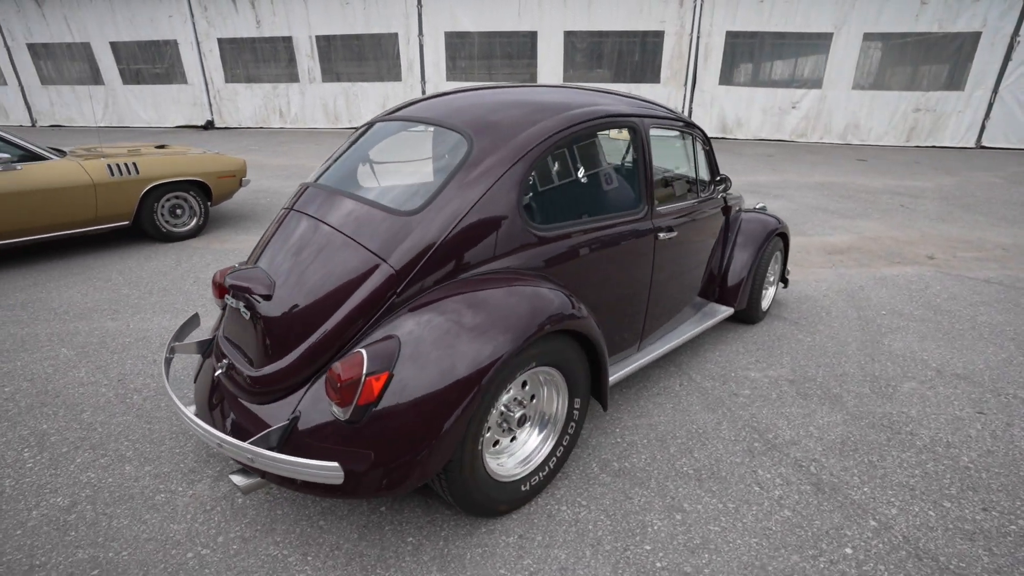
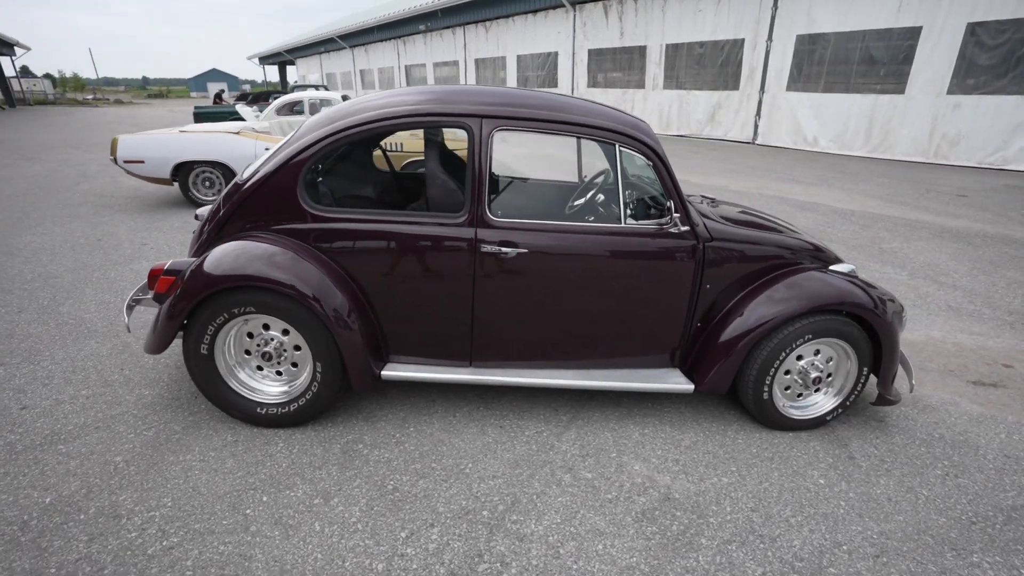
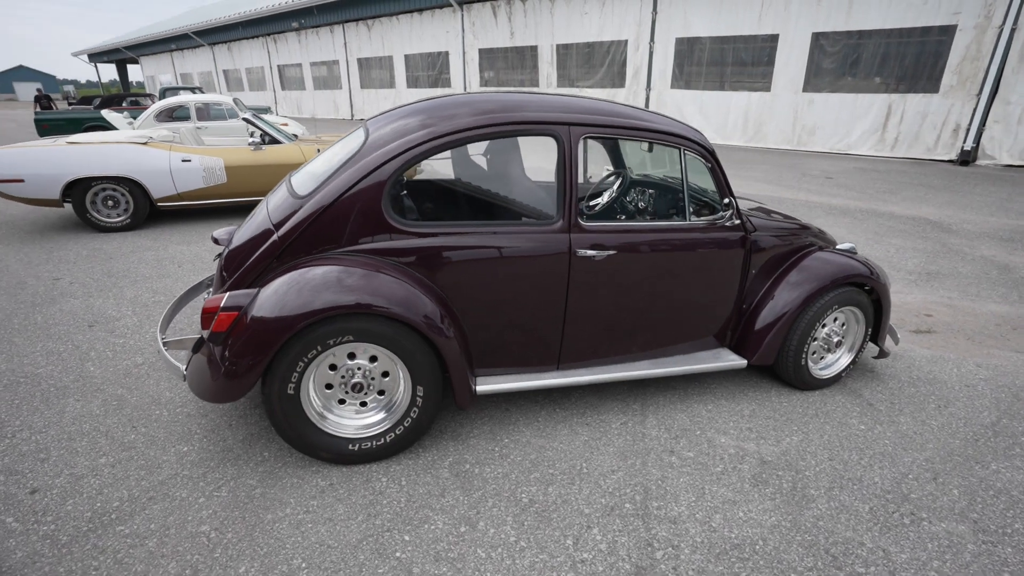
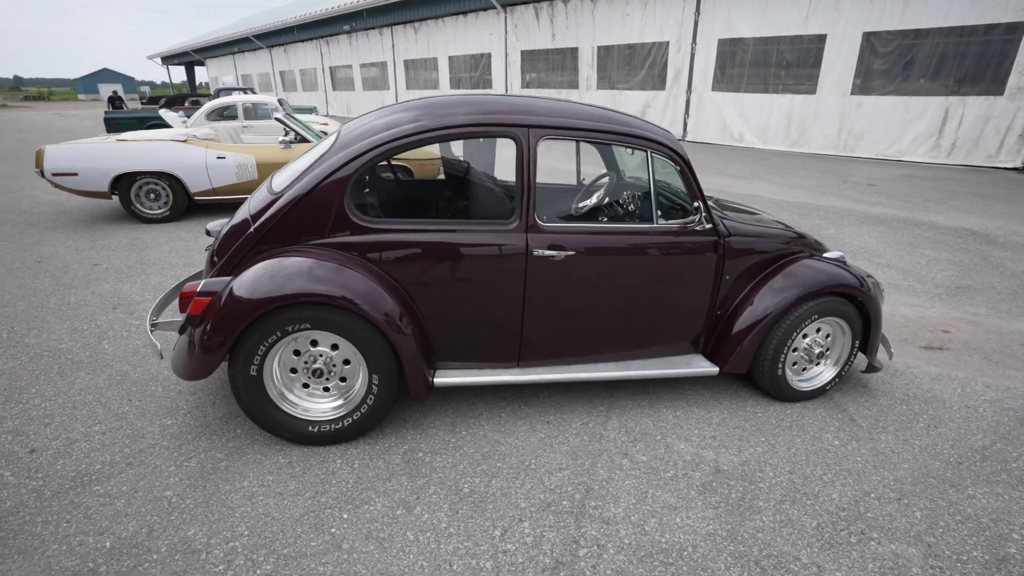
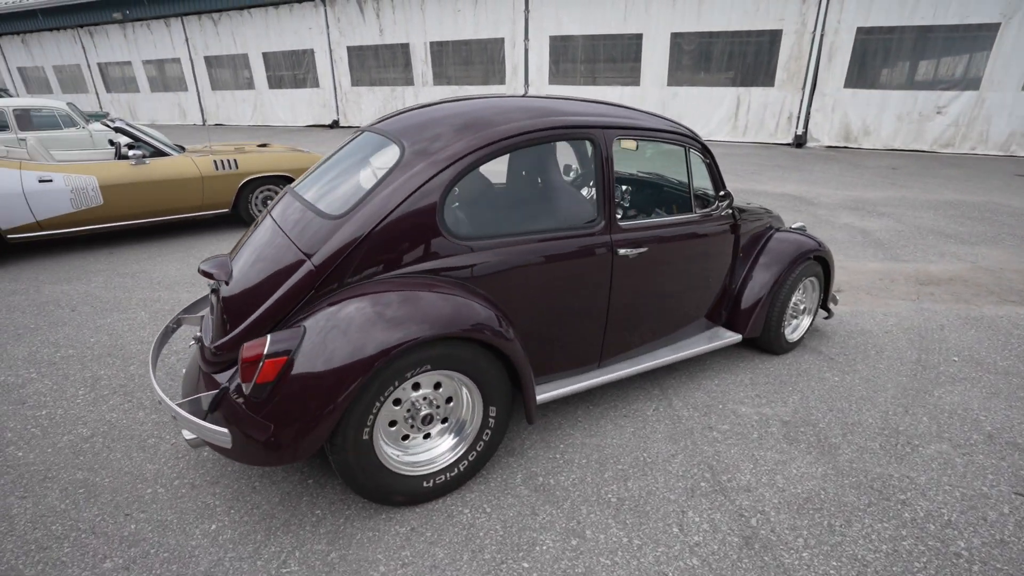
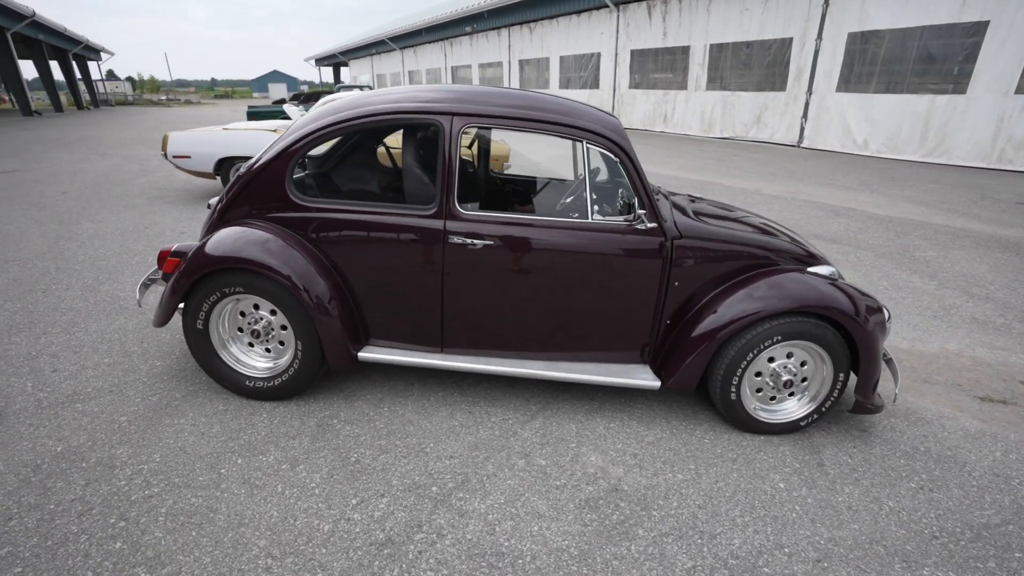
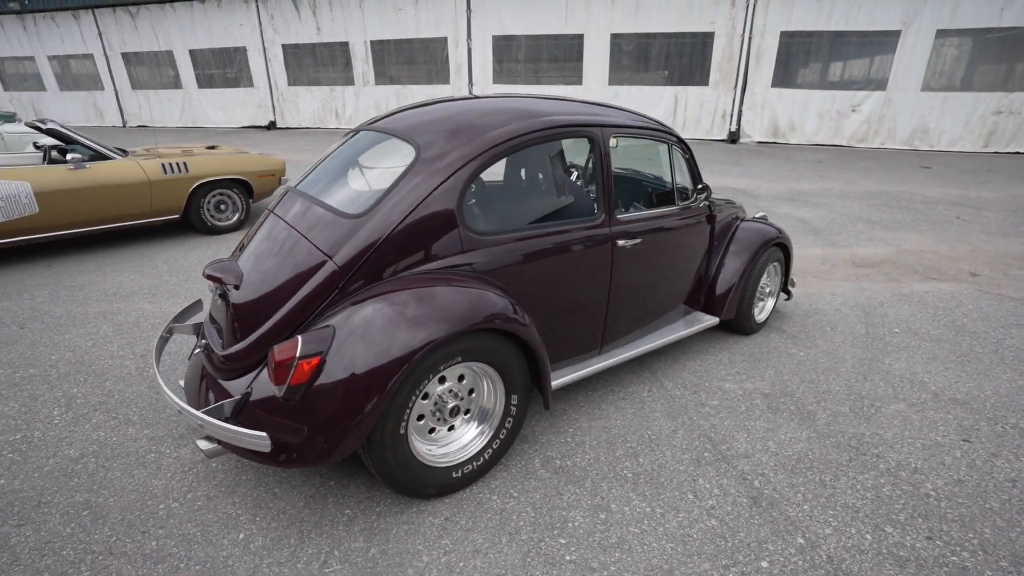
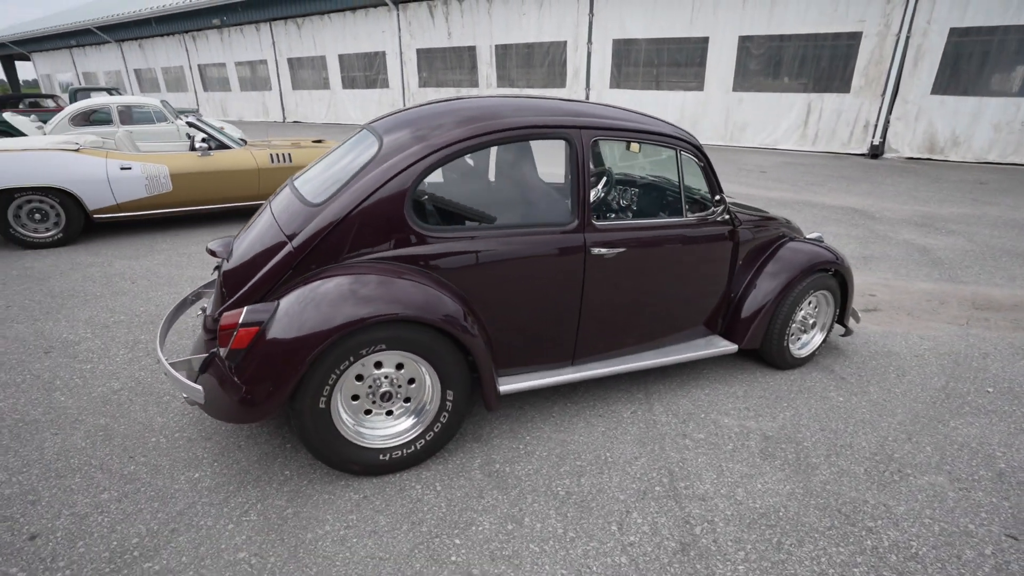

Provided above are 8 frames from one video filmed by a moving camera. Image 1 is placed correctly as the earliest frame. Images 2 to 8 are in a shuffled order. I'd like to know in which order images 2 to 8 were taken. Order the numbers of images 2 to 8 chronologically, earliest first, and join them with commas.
7, 5, 8, 3, 4, 2, 6
